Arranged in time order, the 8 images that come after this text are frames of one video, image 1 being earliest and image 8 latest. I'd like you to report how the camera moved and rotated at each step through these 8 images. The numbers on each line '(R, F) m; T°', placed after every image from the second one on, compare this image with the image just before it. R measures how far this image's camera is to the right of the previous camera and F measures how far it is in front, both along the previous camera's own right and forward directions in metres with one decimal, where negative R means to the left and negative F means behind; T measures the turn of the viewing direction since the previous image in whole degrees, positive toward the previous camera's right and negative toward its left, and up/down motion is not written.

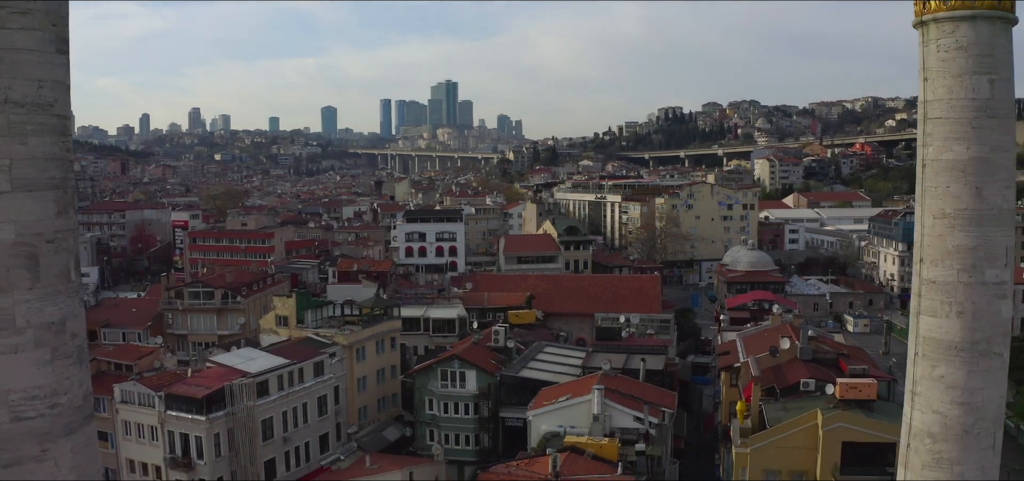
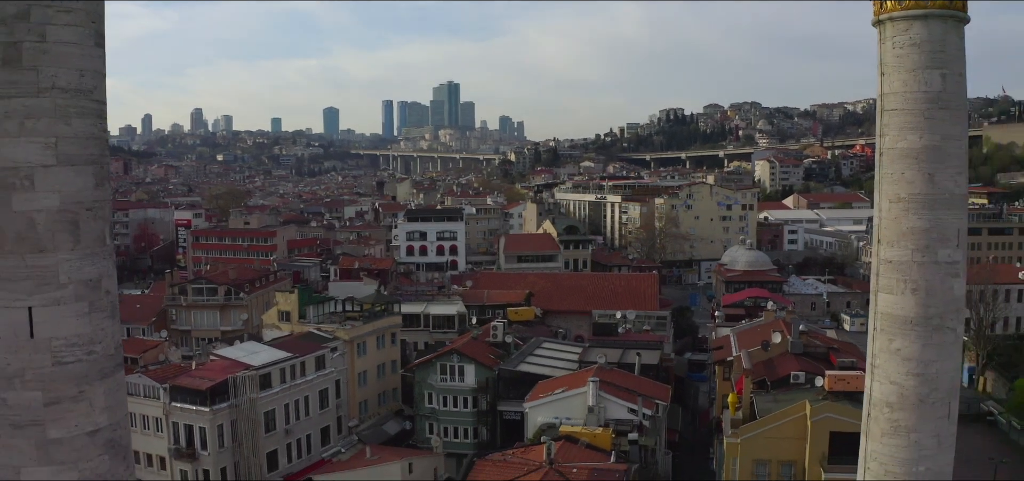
(+0.1, -0.2) m; 0°
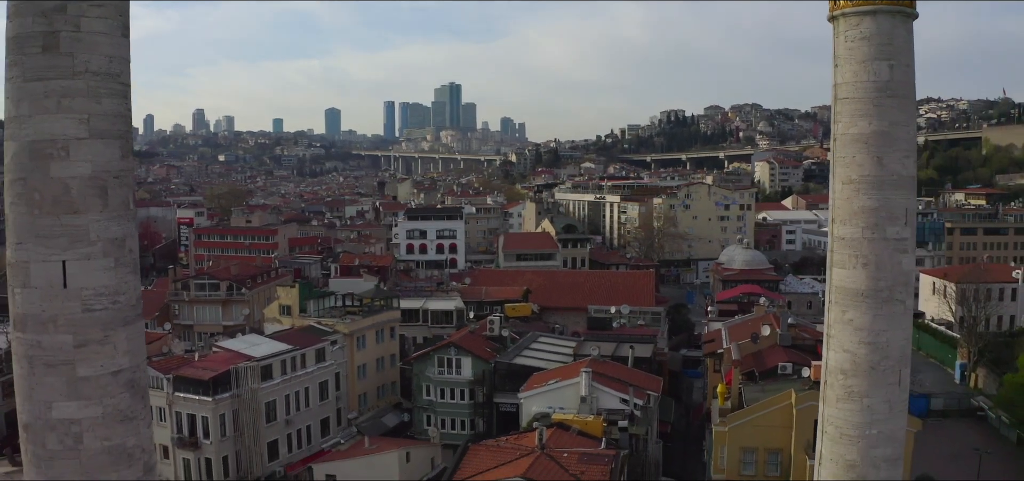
(+0.1, -0.3) m; 0°
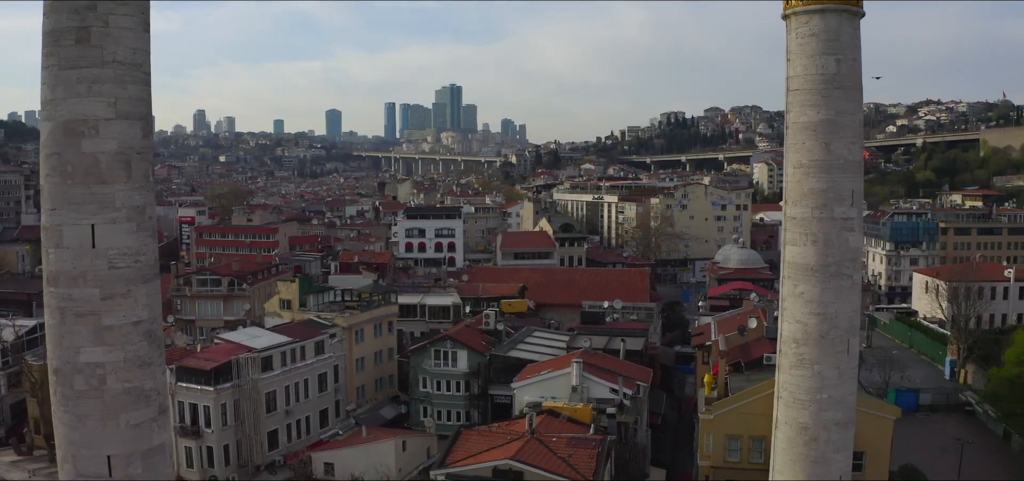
(+0.1, -0.3) m; 0°
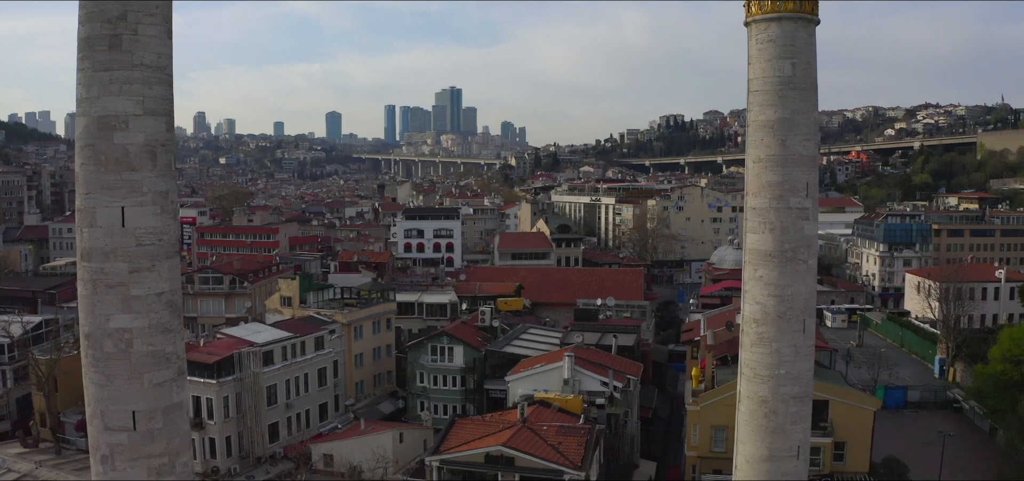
(+0.1, -0.4) m; 0°
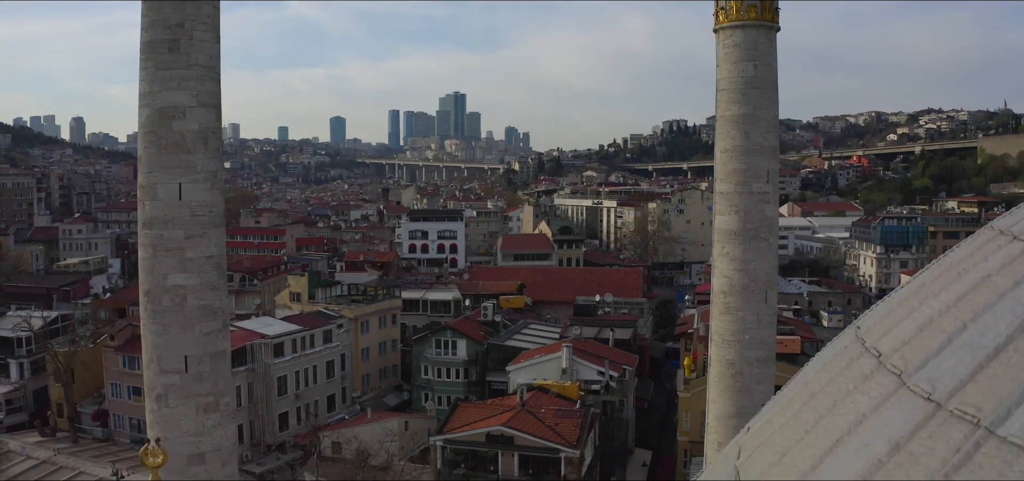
(0.0, -0.6) m; 0°
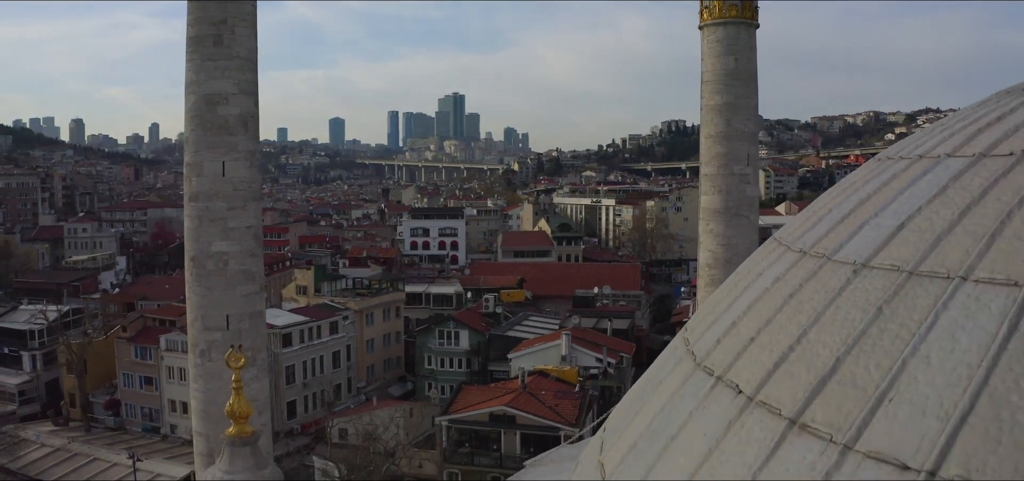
(0.0, -0.5) m; 0°
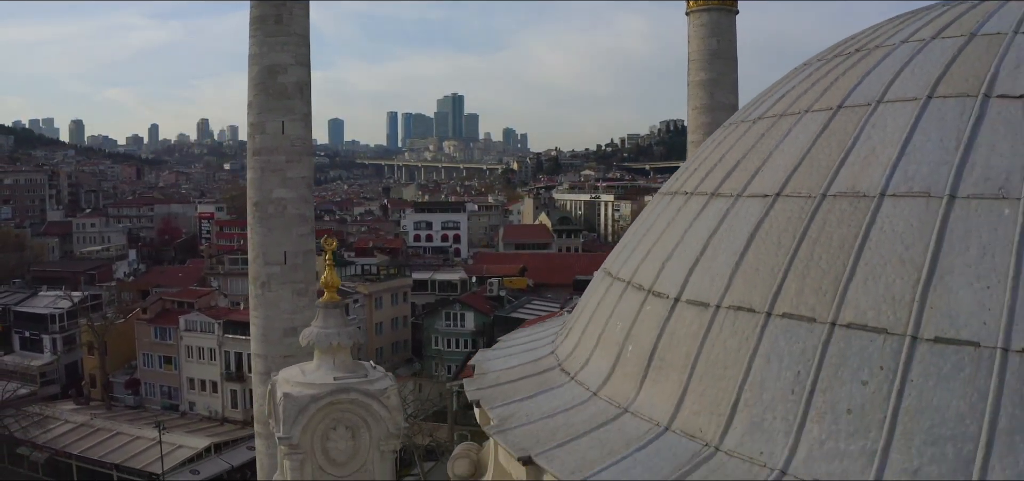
(-0.1, -0.7) m; 0°
